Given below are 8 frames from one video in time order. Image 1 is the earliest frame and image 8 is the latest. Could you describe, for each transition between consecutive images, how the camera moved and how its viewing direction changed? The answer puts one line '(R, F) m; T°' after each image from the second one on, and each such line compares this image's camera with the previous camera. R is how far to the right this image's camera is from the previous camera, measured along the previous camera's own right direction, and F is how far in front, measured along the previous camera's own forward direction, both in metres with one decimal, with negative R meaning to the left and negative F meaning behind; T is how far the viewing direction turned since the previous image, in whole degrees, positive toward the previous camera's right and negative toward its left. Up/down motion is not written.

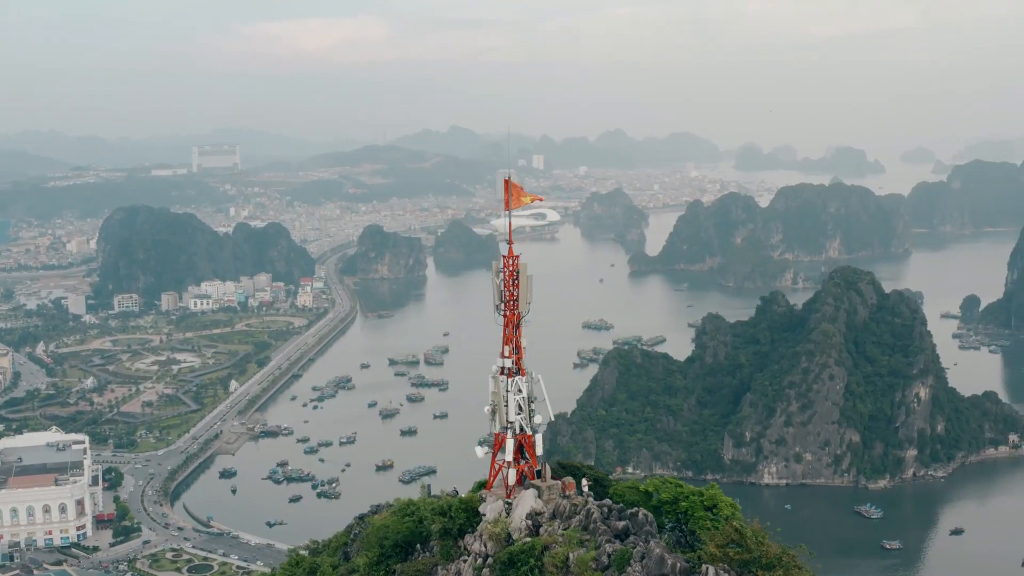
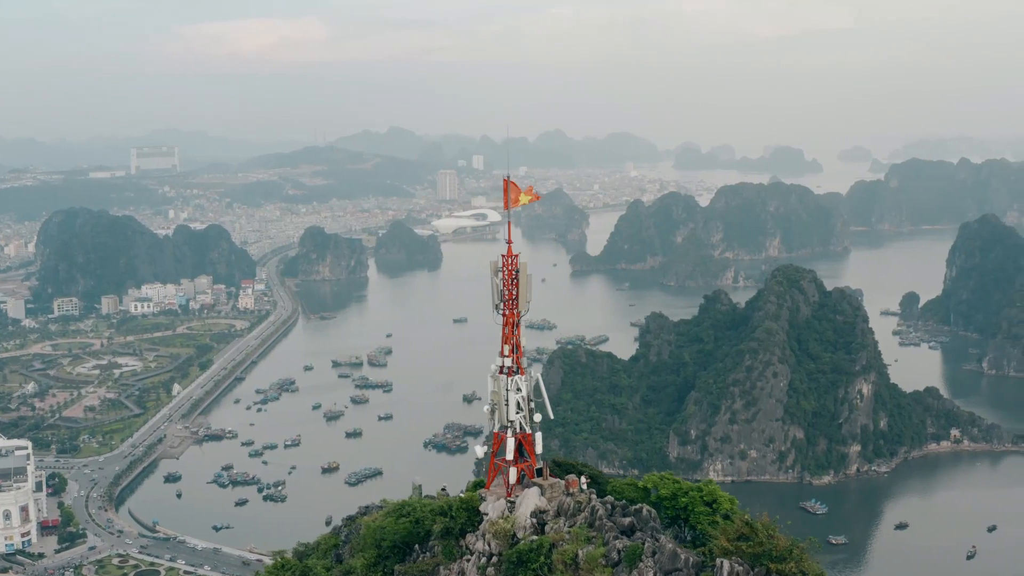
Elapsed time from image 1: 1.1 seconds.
(-0.8, 0.0) m; +3°
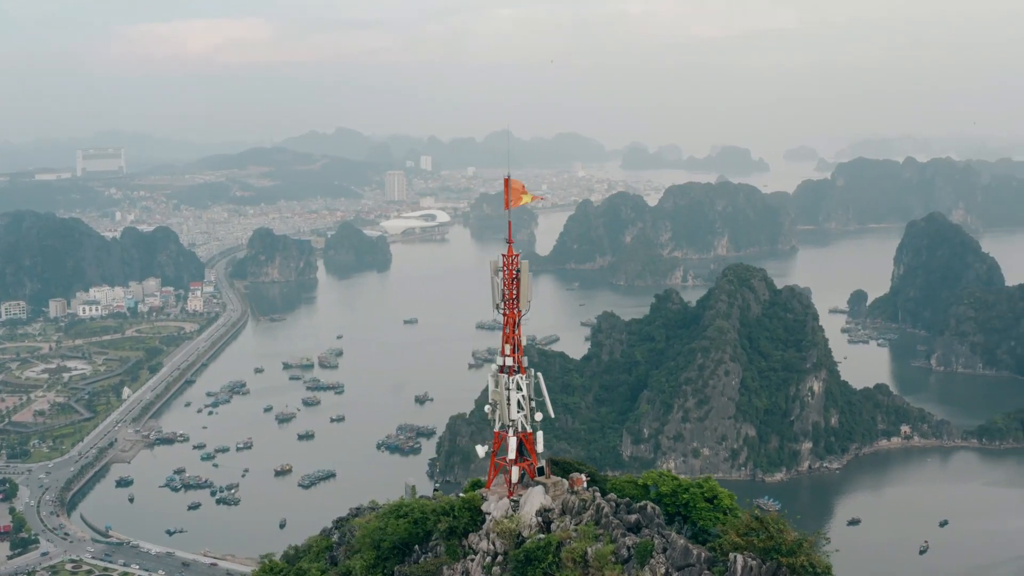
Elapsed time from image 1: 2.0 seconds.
(-0.7, 0.0) m; +3°
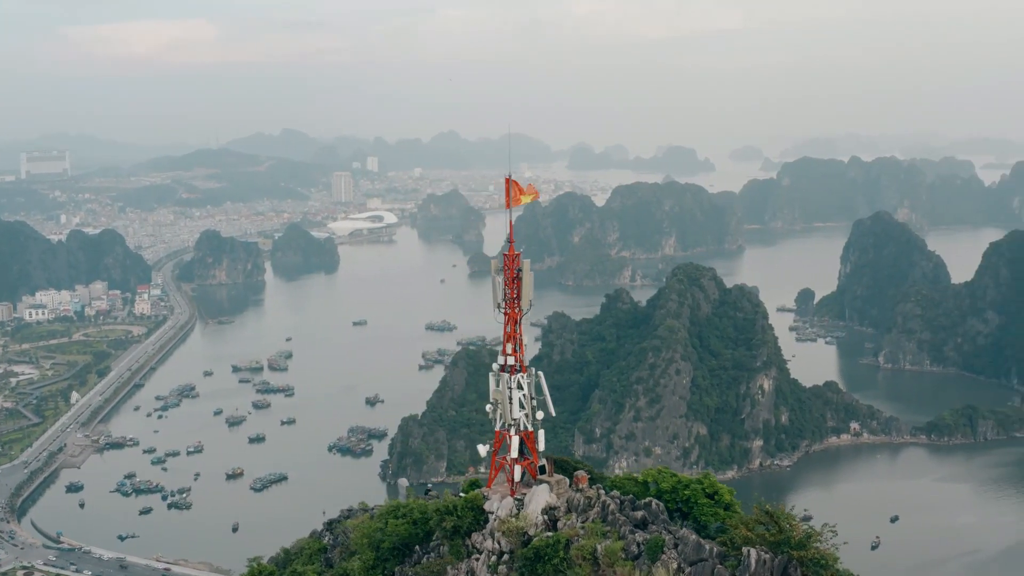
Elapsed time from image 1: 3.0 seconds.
(-0.7, 0.0) m; +3°
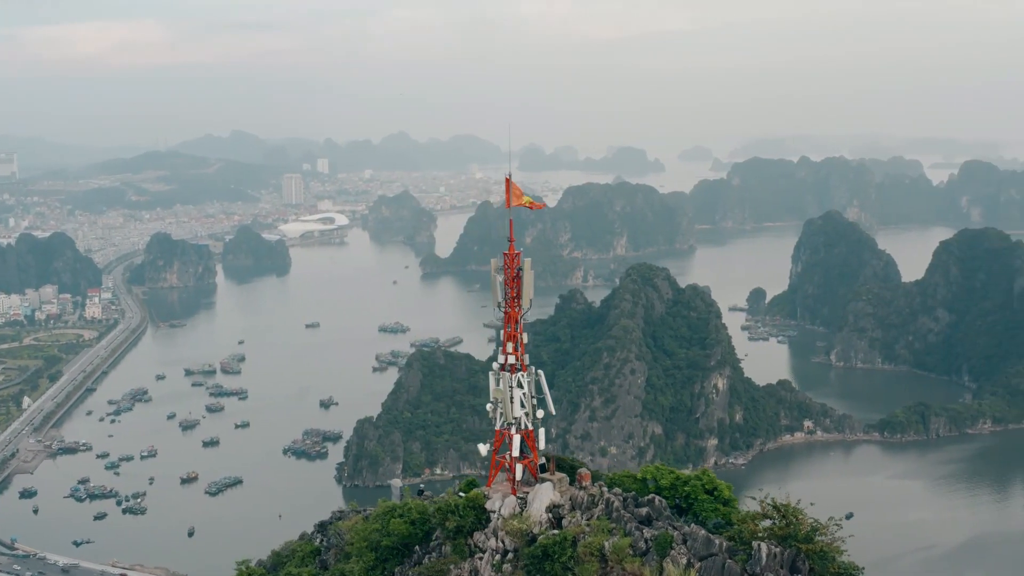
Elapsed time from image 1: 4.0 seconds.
(-0.7, 0.0) m; +2°
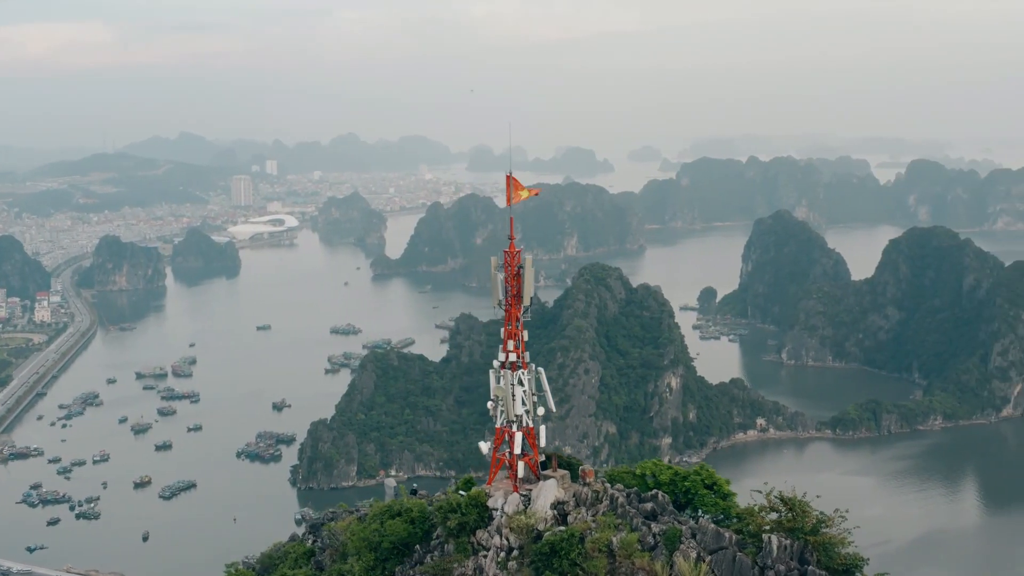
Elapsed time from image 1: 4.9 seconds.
(-0.7, 0.0) m; +3°
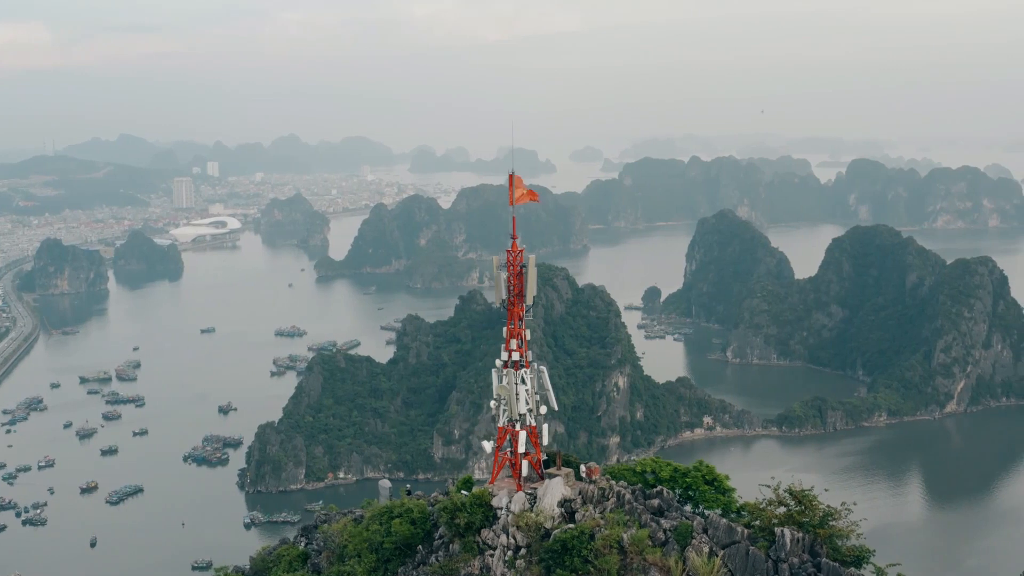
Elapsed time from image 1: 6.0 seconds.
(-0.8, 0.0) m; +3°
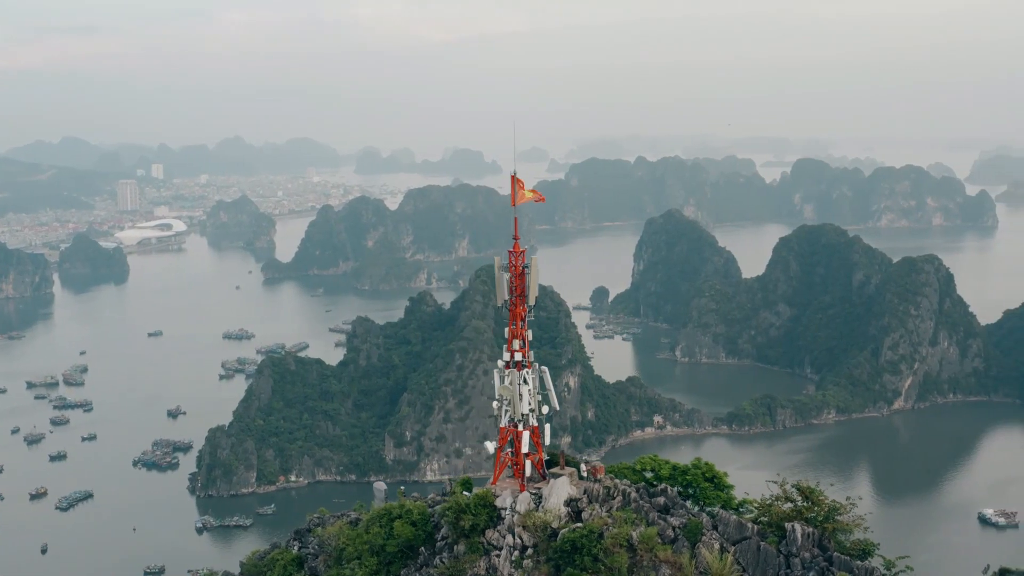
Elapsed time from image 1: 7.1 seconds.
(-0.8, 0.0) m; +3°
